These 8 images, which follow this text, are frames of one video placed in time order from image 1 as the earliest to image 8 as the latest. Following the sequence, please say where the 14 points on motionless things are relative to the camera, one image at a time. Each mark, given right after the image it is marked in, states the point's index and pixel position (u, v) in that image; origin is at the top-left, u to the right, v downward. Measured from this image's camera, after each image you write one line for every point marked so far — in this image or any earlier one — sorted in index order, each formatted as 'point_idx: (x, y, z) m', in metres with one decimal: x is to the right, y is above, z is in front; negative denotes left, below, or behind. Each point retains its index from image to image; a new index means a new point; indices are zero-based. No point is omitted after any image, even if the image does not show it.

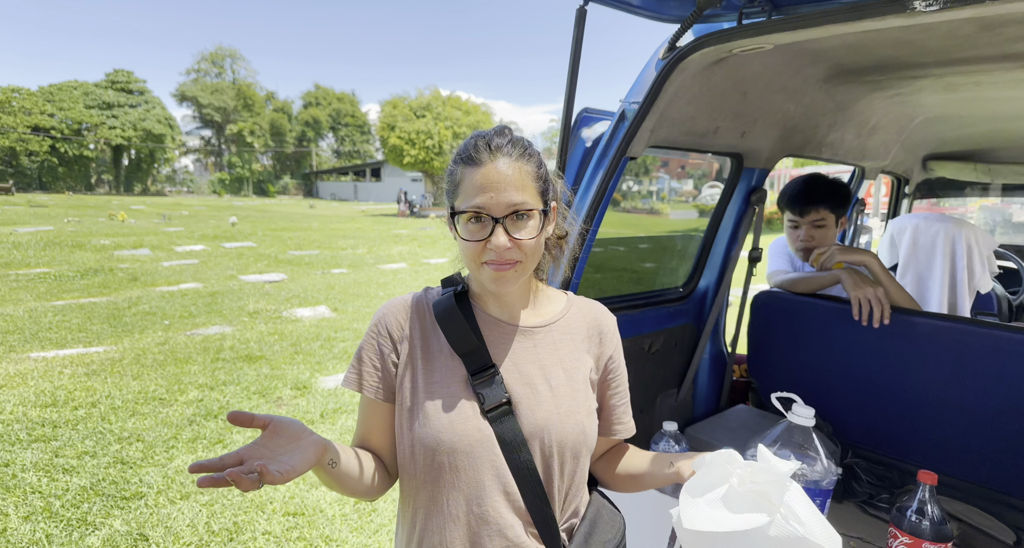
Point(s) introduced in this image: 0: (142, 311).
0: (-4.9, -0.5, +8.1) m
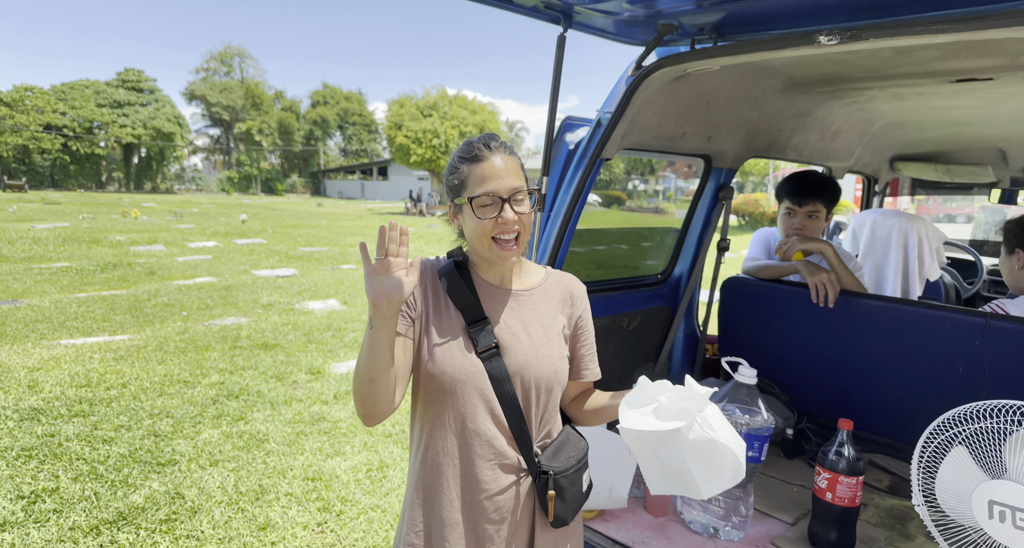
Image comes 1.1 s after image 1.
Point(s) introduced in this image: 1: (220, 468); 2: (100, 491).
0: (-4.9, -0.4, +8.5) m
1: (-1.8, -1.2, +3.7) m
2: (-2.3, -1.2, +3.4) m
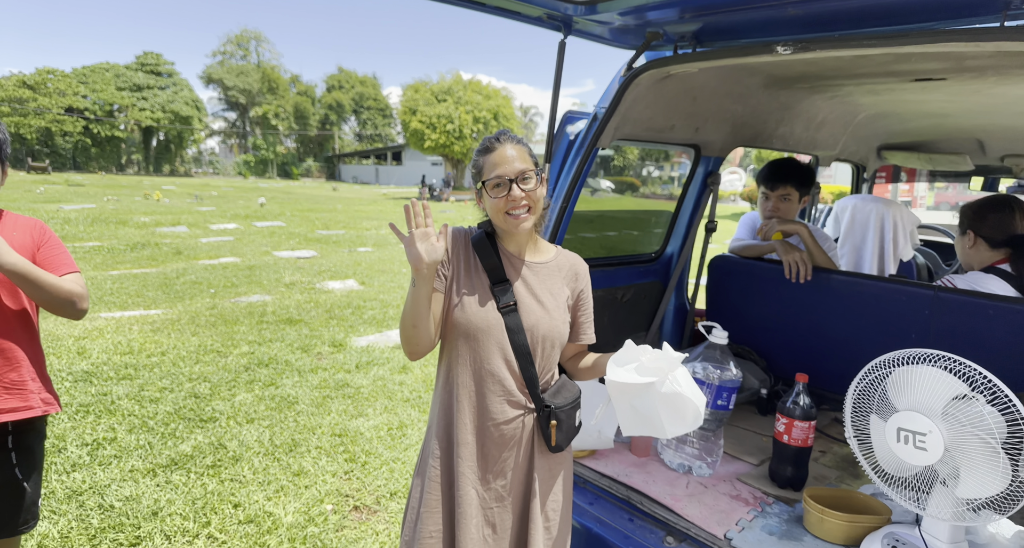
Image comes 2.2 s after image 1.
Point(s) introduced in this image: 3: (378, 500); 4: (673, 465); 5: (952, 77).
0: (-4.7, -0.1, +8.9) m
1: (-1.7, -1.0, +4.1) m
2: (-2.2, -1.0, +3.8) m
3: (-0.7, -1.2, +3.3) m
4: (+0.6, -0.7, +2.4) m
5: (+1.8, +0.8, +2.5) m
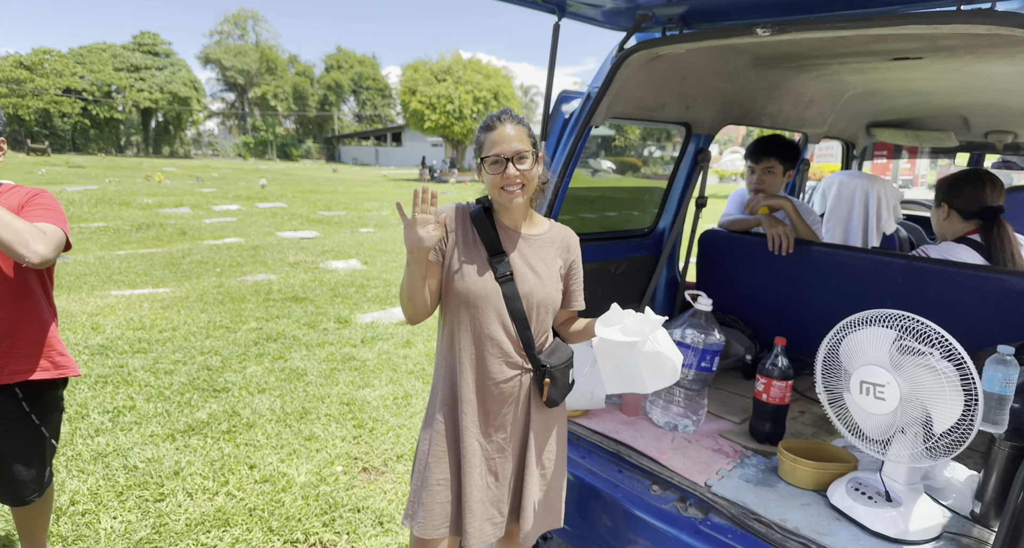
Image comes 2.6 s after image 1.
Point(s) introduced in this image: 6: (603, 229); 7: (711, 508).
0: (-4.7, +0.2, +9.1) m
1: (-1.7, -0.8, +4.3) m
2: (-2.2, -0.9, +4.0) m
3: (-0.7, -1.1, +3.5) m
4: (+0.6, -0.6, +2.6) m
5: (+1.8, +0.9, +2.6) m
6: (+0.5, +0.2, +3.2) m
7: (+0.7, -0.8, +2.1) m
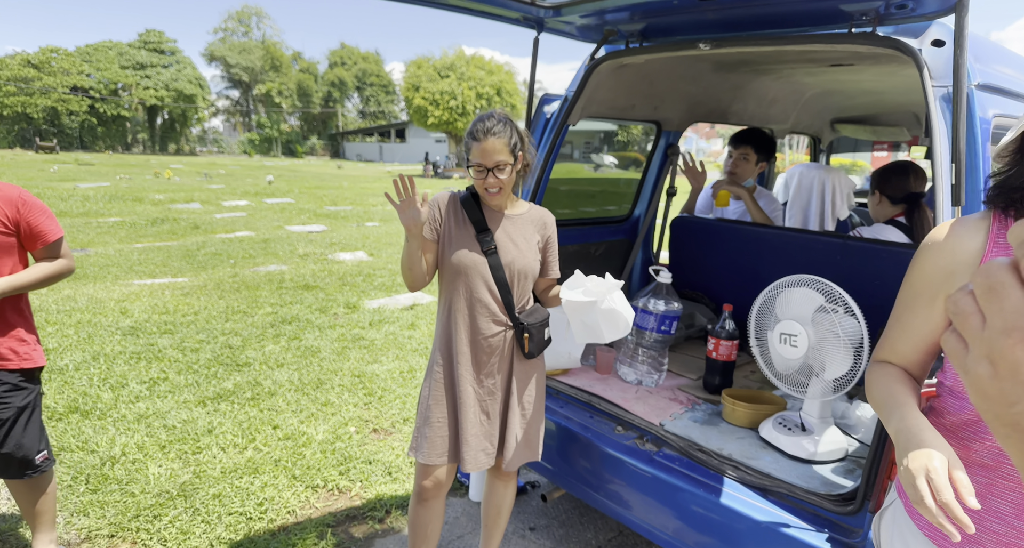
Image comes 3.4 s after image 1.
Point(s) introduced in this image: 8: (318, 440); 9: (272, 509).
0: (-4.7, +0.3, +9.6) m
1: (-1.8, -0.7, +4.7) m
2: (-2.3, -0.8, +4.4) m
3: (-0.8, -1.0, +4.0) m
4: (+0.6, -0.5, +3.0) m
5: (+1.7, +1.1, +3.1) m
6: (+0.4, +0.4, +3.7) m
7: (+0.6, -0.7, +2.5) m
8: (-1.2, -1.0, +3.7) m
9: (-1.2, -1.2, +3.1) m
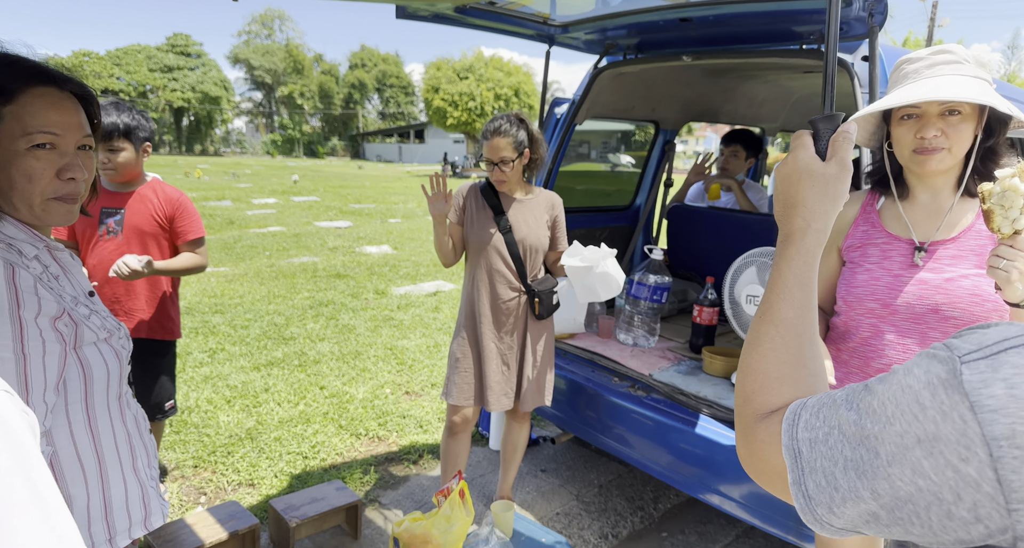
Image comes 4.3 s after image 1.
0: (-4.5, +0.5, +10.2) m
1: (-1.6, -0.6, +5.3) m
2: (-2.1, -0.6, +5.0) m
3: (-0.7, -0.8, +4.5) m
4: (+0.7, -0.4, +3.5) m
5: (+1.8, +1.2, +3.5) m
6: (+0.5, +0.5, +4.2) m
7: (+0.7, -0.6, +3.0) m
8: (-1.1, -0.9, +4.3) m
9: (-1.1, -1.1, +3.7) m
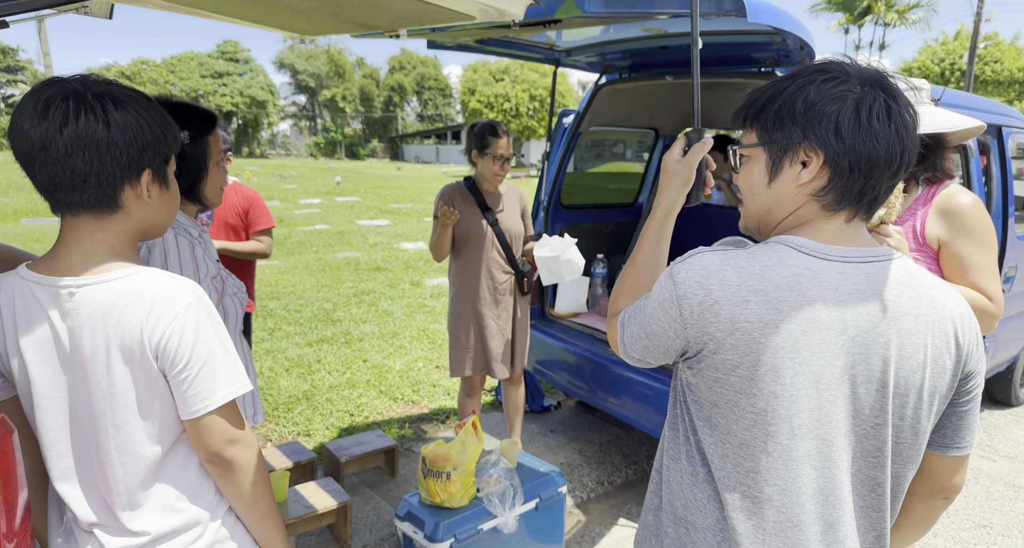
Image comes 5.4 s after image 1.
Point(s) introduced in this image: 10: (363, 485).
0: (-3.9, +0.6, +11.1) m
1: (-1.4, -0.5, +6.0) m
2: (-2.0, -0.5, +5.7) m
3: (-0.5, -0.8, +5.2) m
4: (+0.7, -0.3, +4.1) m
5: (+1.9, +1.3, +4.0) m
6: (+0.7, +0.6, +4.8) m
7: (+0.8, -0.5, +3.6) m
8: (-0.9, -0.8, +4.9) m
9: (-1.0, -1.0, +4.4) m
10: (-0.9, -1.3, +3.6) m
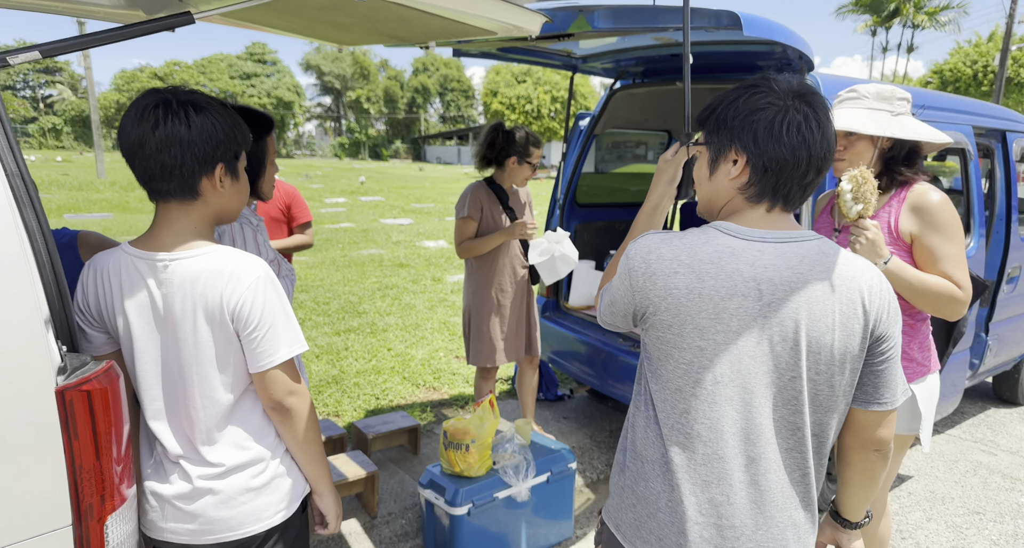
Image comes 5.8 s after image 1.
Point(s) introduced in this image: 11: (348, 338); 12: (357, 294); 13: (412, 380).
0: (-3.6, +0.7, +11.5) m
1: (-1.2, -0.4, +6.3) m
2: (-1.8, -0.5, +6.1) m
3: (-0.4, -0.7, +5.4) m
4: (+0.9, -0.3, +4.3) m
5: (+2.1, +1.3, +4.2) m
6: (+0.8, +0.6, +5.0) m
7: (+0.9, -0.4, +3.8) m
8: (-0.8, -0.7, +5.2) m
9: (-0.9, -0.9, +4.6) m
10: (-0.8, -1.2, +3.9) m
11: (-1.5, -0.6, +5.6) m
12: (-1.8, -0.2, +7.2) m
13: (-0.8, -0.8, +4.8) m
